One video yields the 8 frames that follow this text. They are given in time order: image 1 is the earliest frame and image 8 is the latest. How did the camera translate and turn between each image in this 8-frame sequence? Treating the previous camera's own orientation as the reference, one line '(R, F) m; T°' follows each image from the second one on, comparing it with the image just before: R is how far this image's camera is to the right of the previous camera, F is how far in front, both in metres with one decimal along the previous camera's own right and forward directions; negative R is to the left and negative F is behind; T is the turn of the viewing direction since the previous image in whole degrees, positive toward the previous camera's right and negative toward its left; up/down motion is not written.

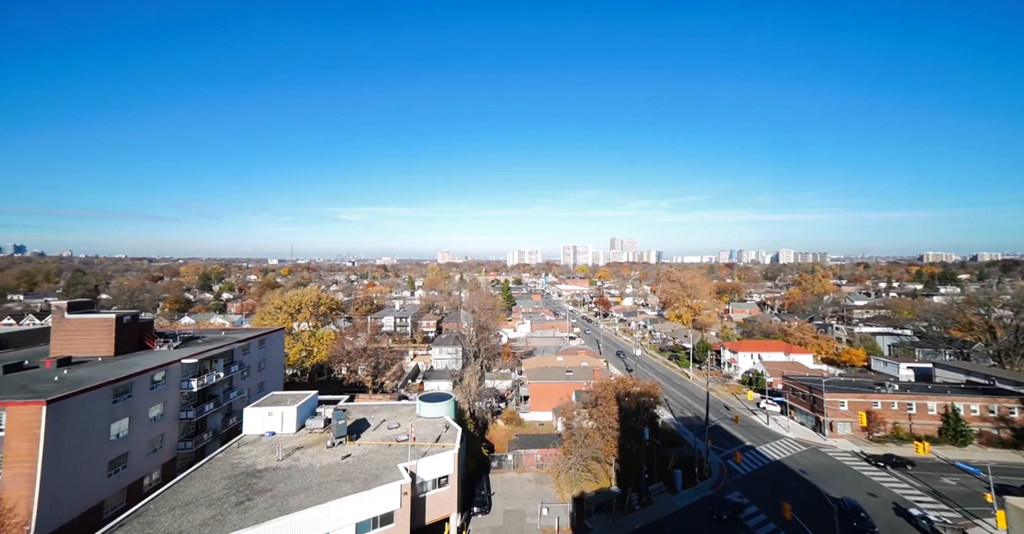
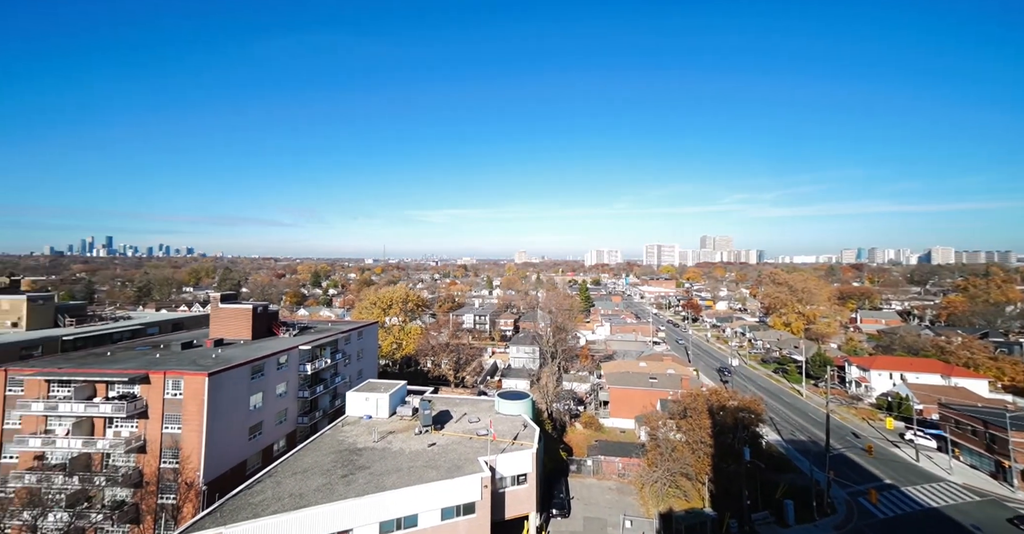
(-0.1, +0.3) m; -10°
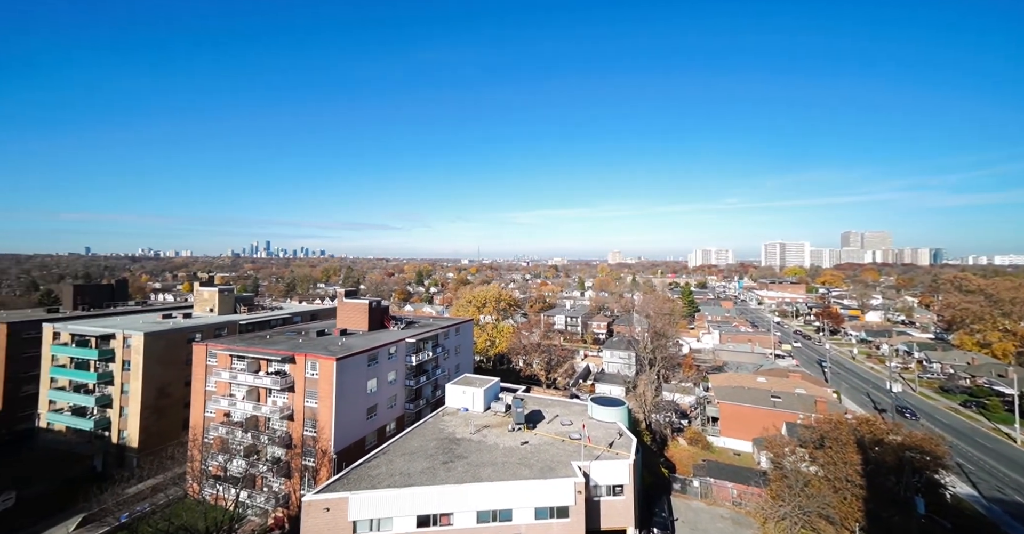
(-0.1, +0.5) m; -11°
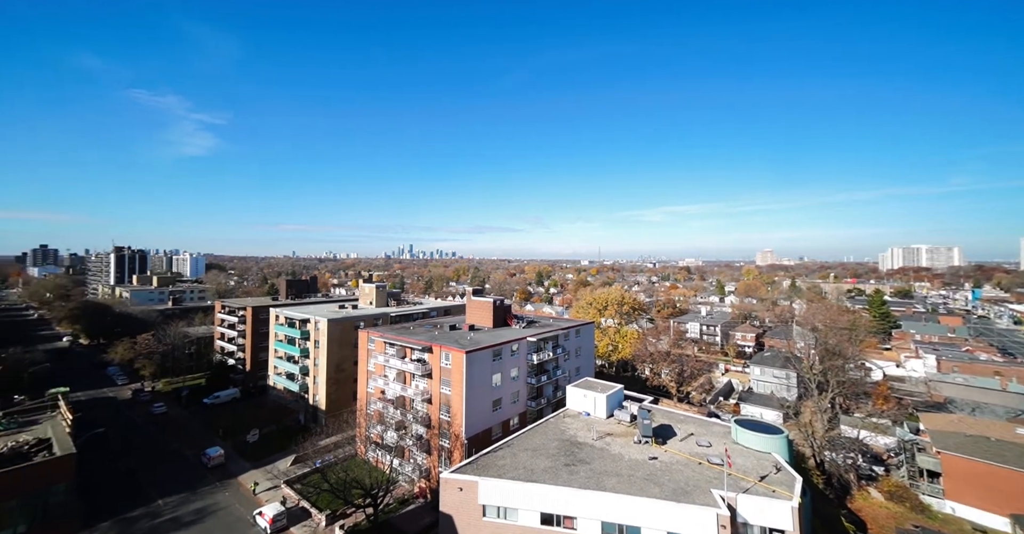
(-0.4, +1.2) m; -15°
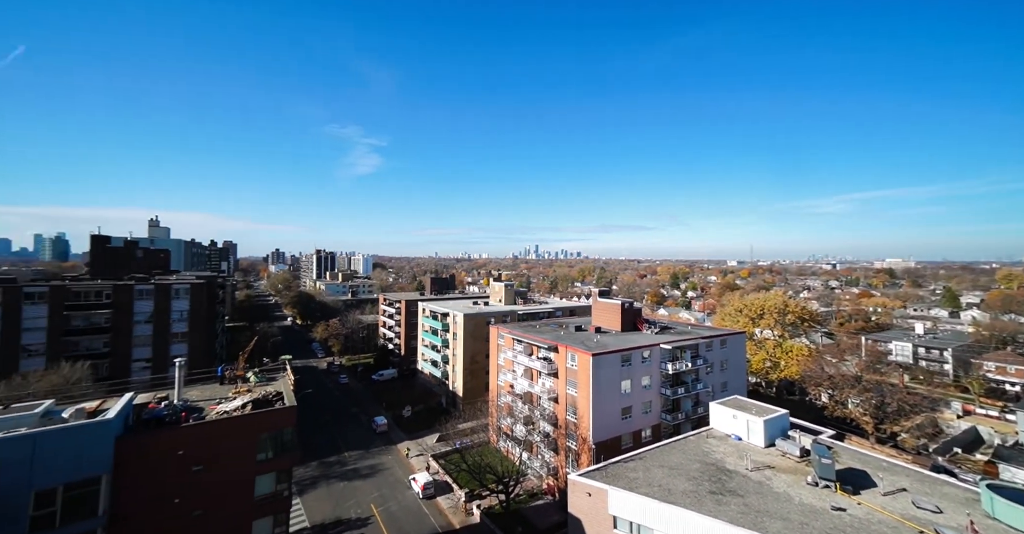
(-0.9, +2.4) m; -15°
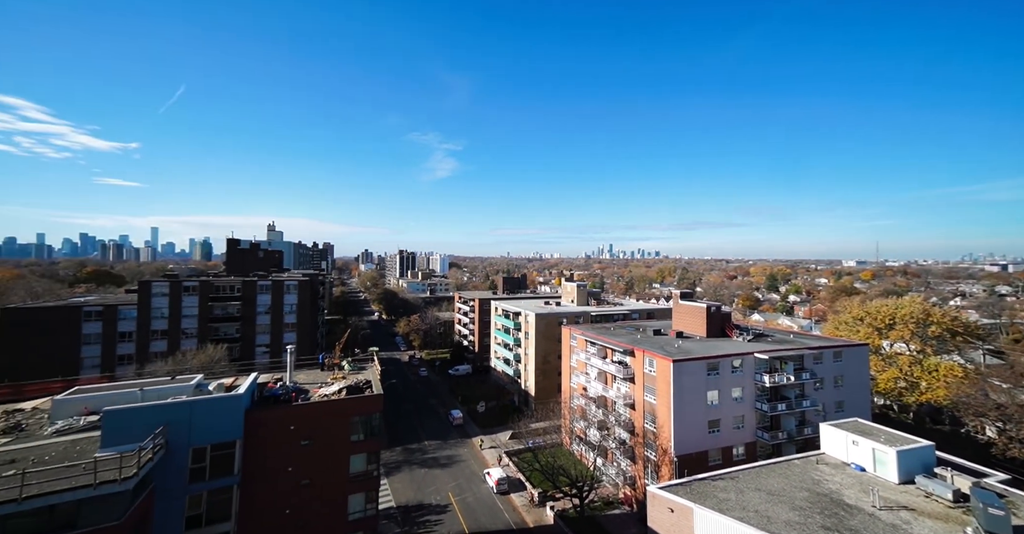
(-0.7, +2.2) m; -9°
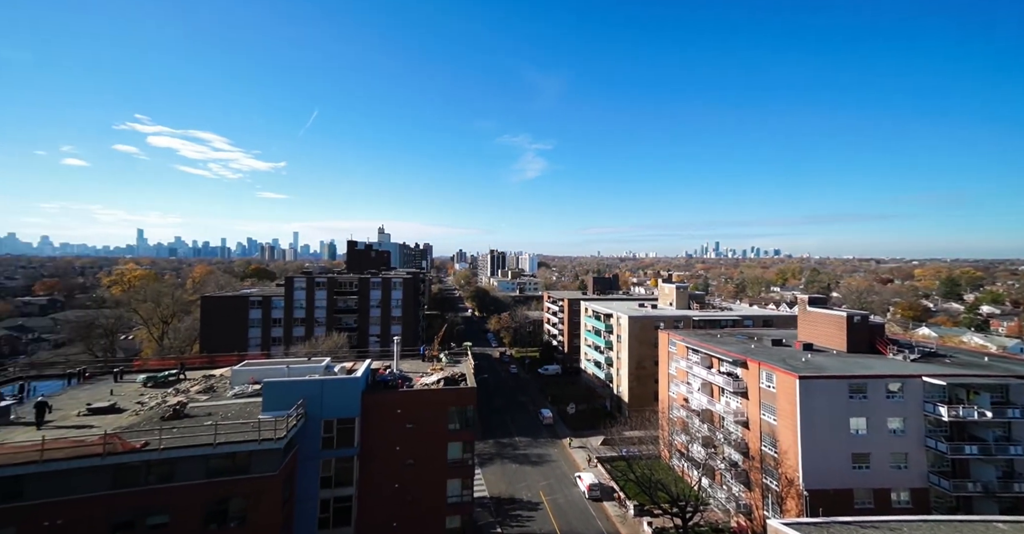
(-1.3, +4.4) m; -11°
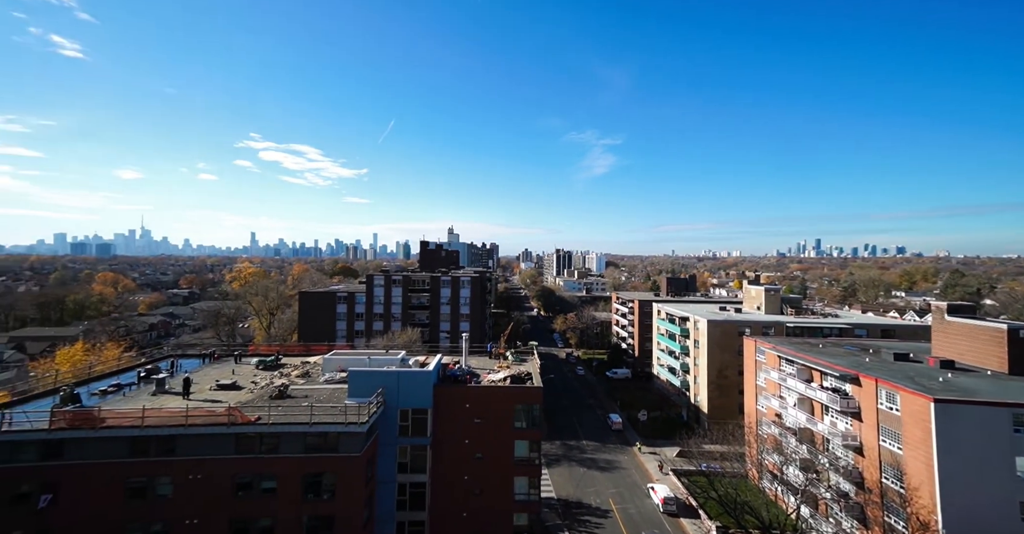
(-1.3, +4.8) m; -8°
